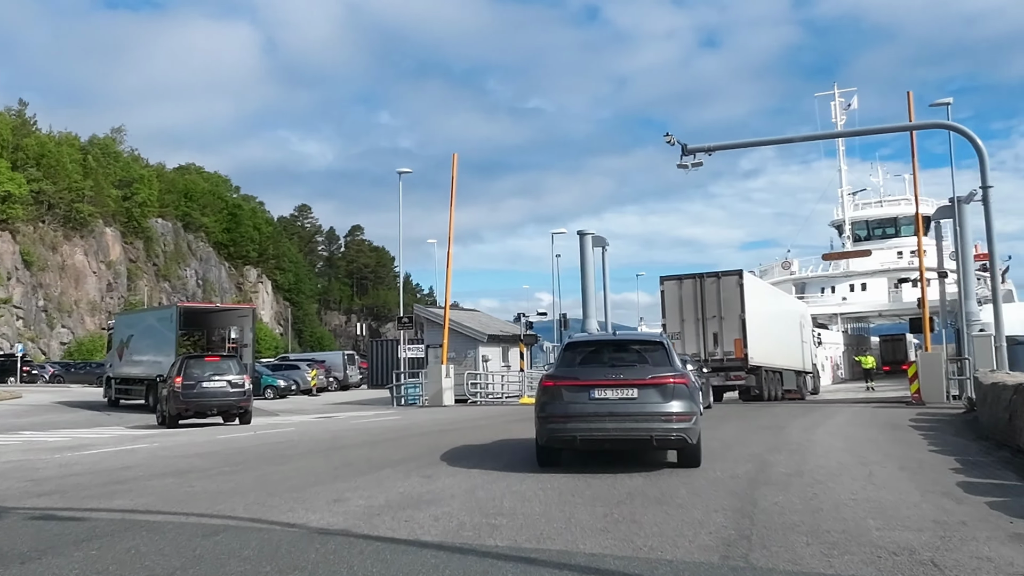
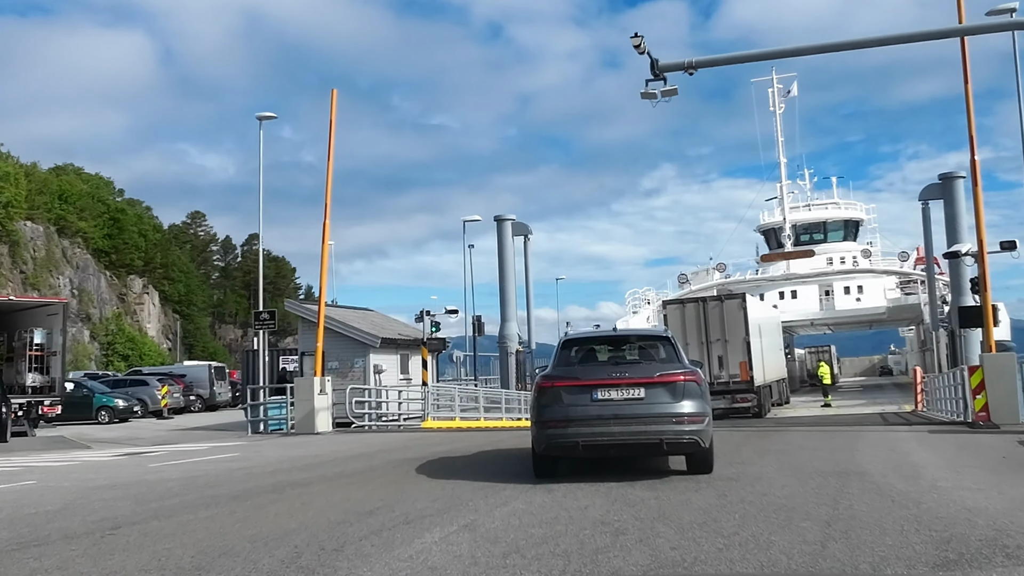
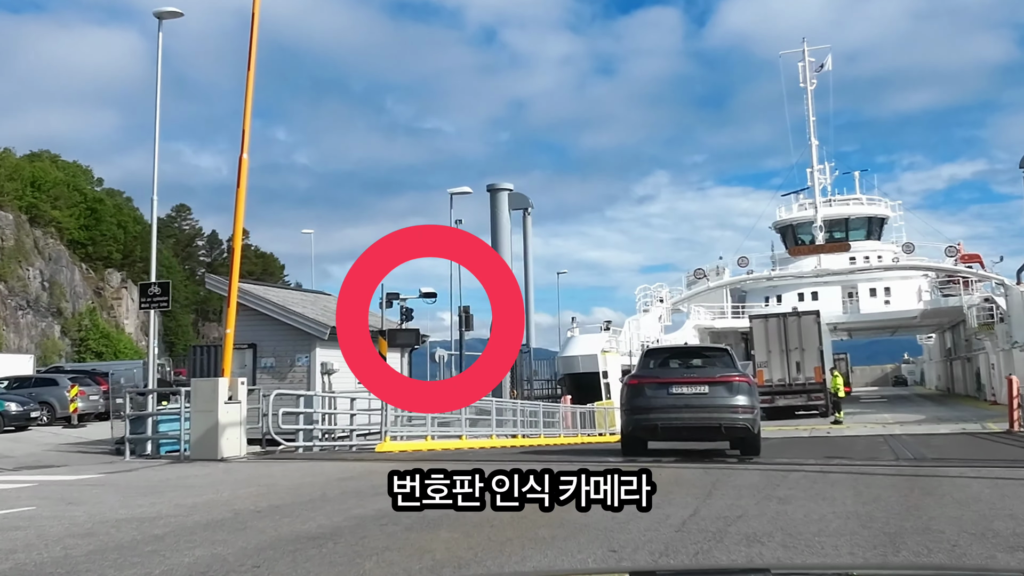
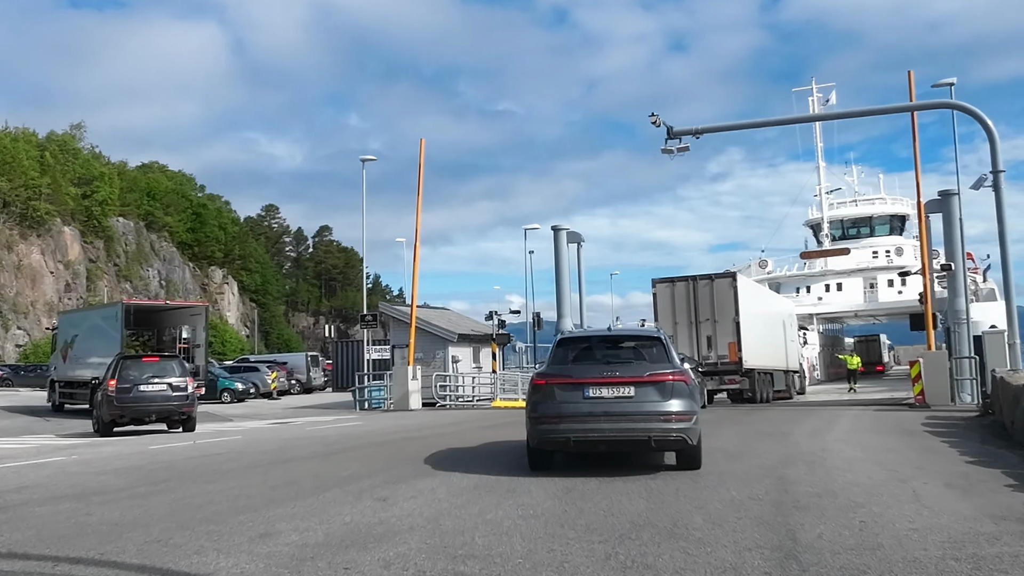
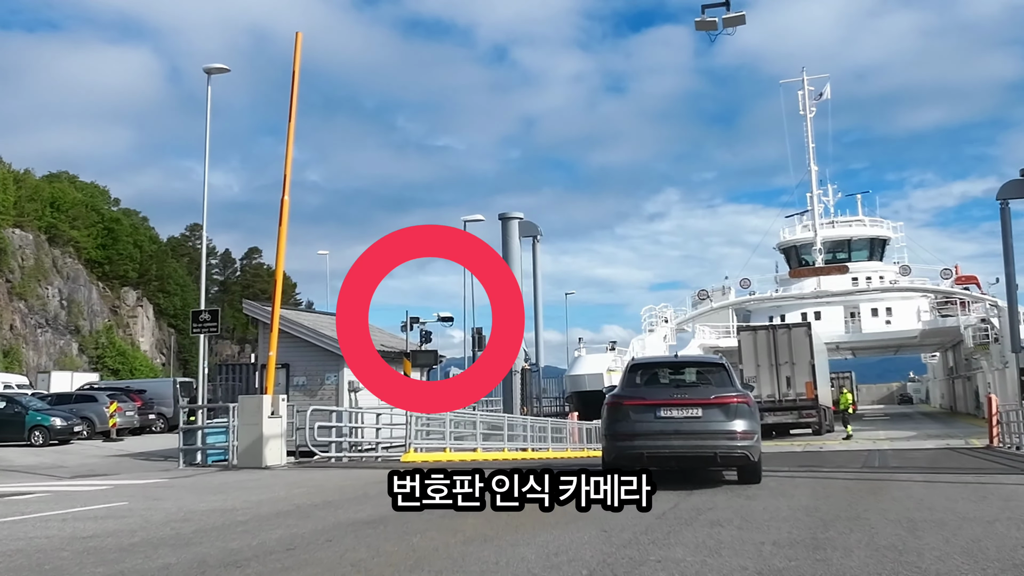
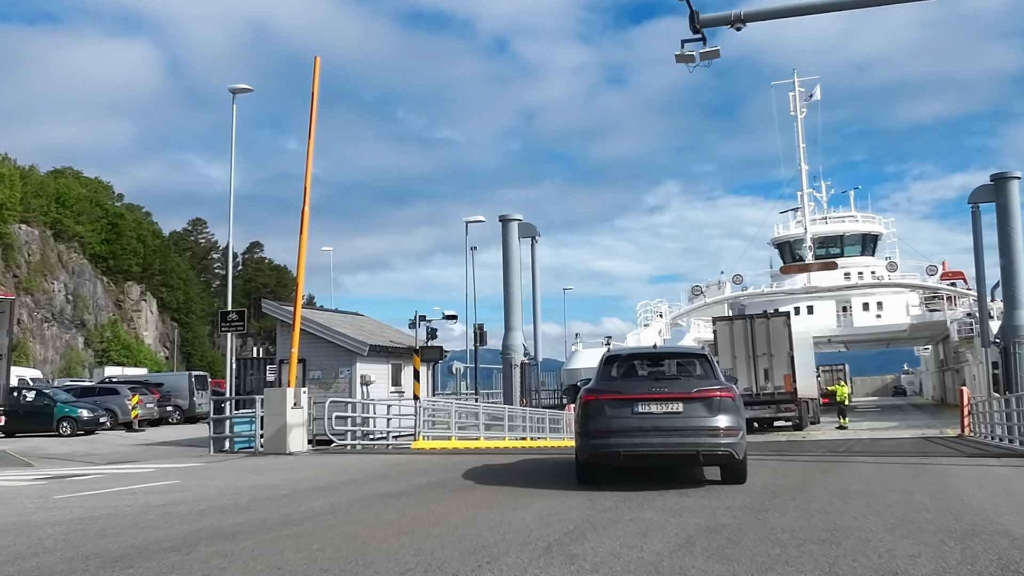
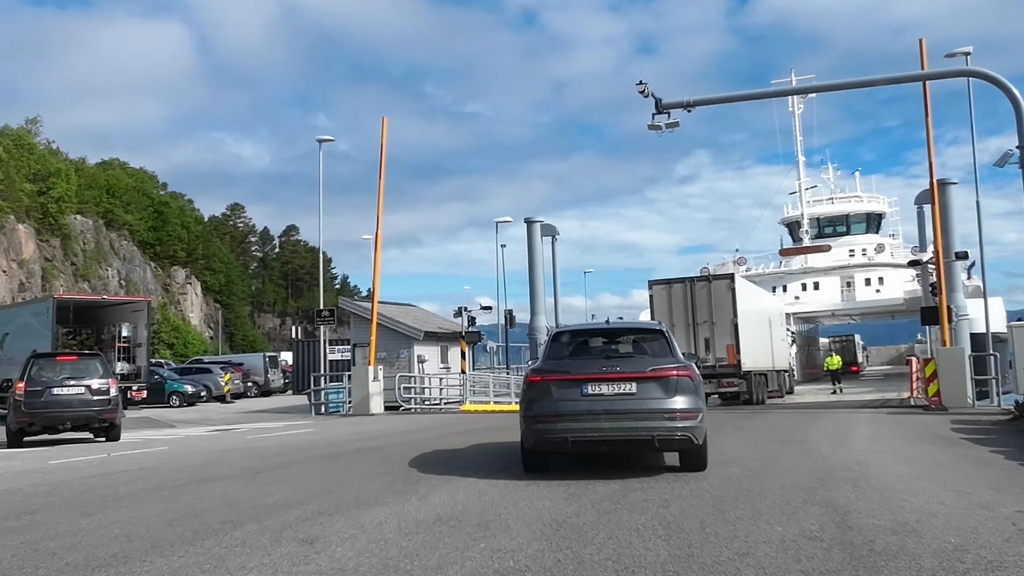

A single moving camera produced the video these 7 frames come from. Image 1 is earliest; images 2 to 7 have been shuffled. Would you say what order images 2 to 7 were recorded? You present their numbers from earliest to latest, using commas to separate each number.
4, 7, 2, 6, 5, 3
